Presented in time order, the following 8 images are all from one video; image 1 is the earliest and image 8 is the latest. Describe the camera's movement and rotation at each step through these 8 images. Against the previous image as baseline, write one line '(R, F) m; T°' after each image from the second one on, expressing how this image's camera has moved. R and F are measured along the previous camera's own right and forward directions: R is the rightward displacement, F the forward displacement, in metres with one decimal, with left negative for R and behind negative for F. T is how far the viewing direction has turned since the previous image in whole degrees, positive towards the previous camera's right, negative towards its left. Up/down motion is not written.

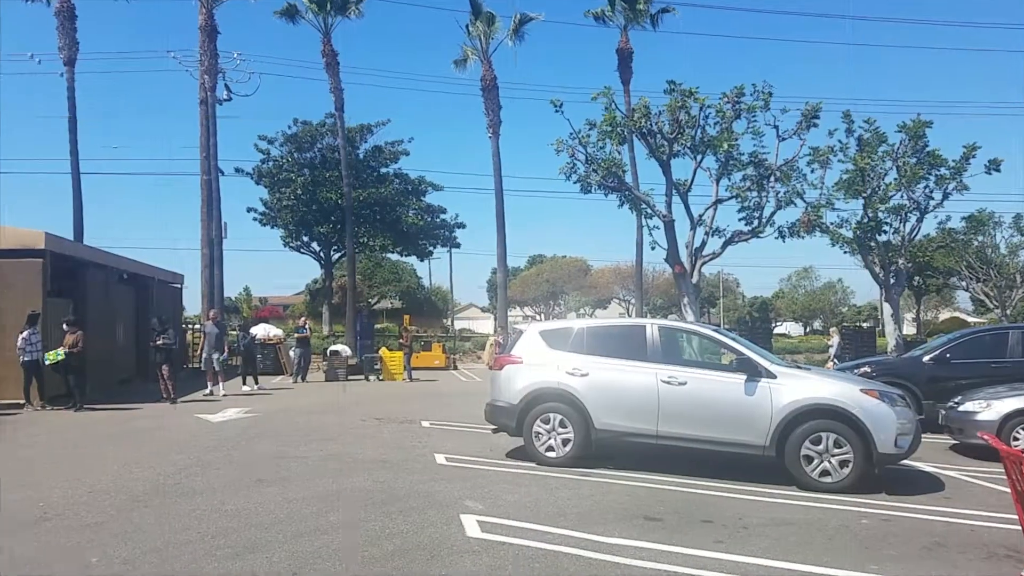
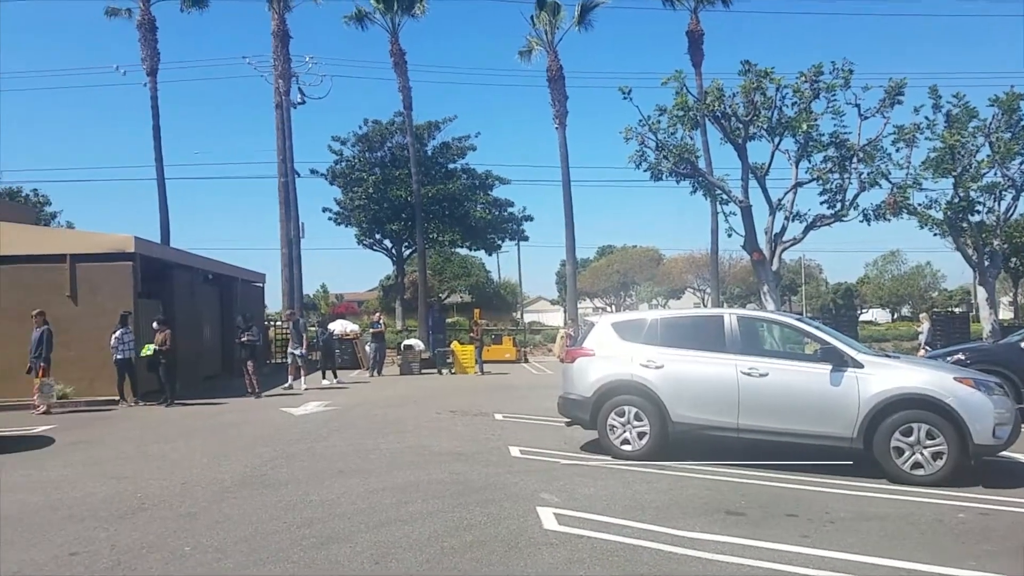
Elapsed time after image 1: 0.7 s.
(+0.2, 0.0) m; -6°
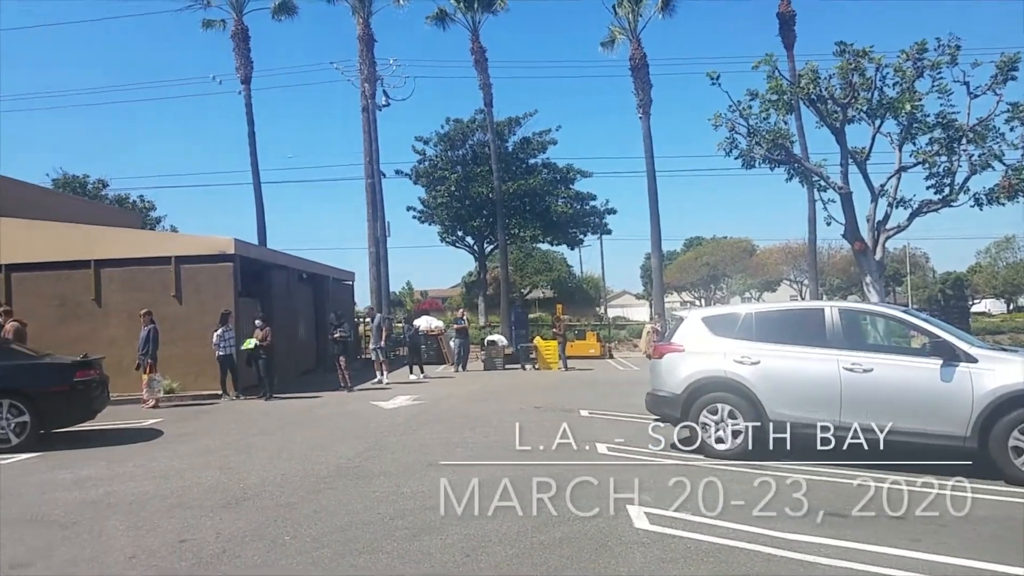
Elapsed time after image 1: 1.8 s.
(+0.4, +0.1) m; -7°
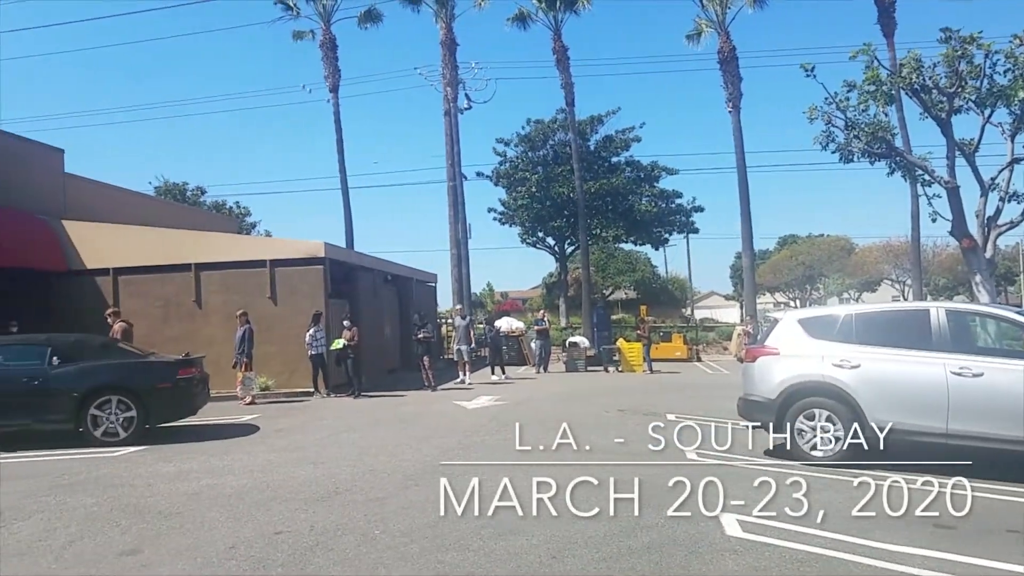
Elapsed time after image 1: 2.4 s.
(+0.3, +0.1) m; -7°
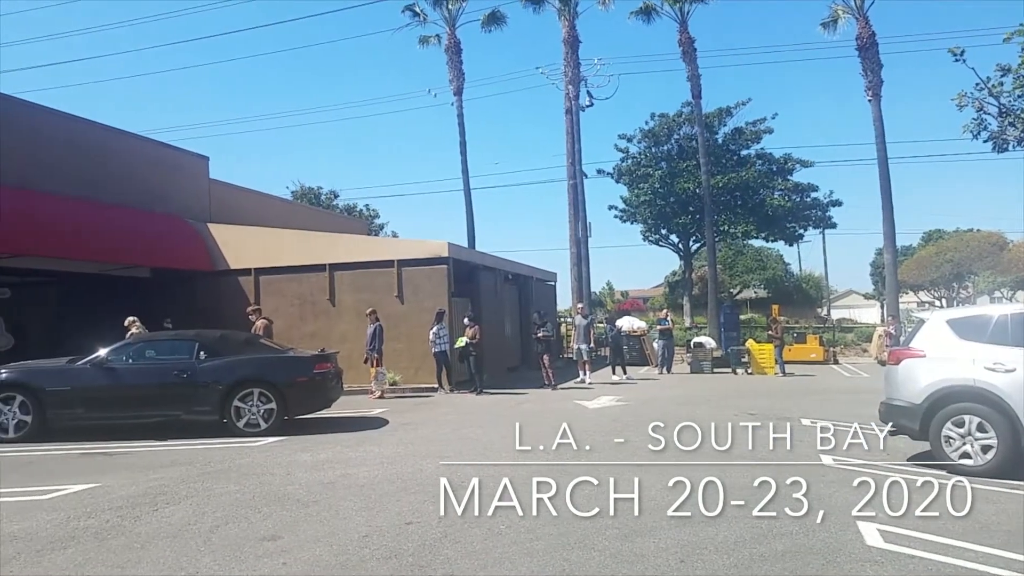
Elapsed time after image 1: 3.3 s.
(+0.2, +0.1) m; -9°
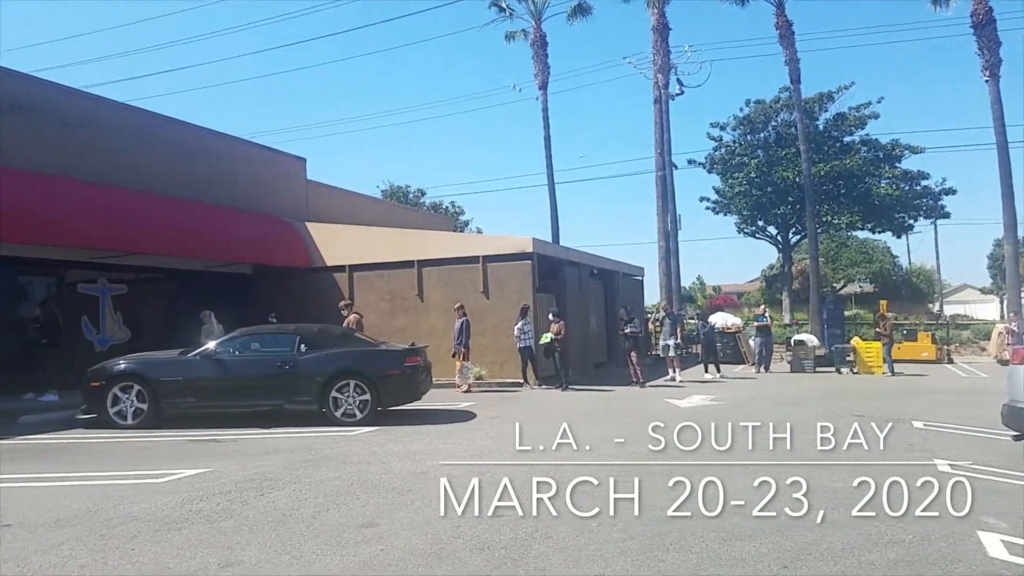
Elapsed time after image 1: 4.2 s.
(+0.5, +0.1) m; -8°
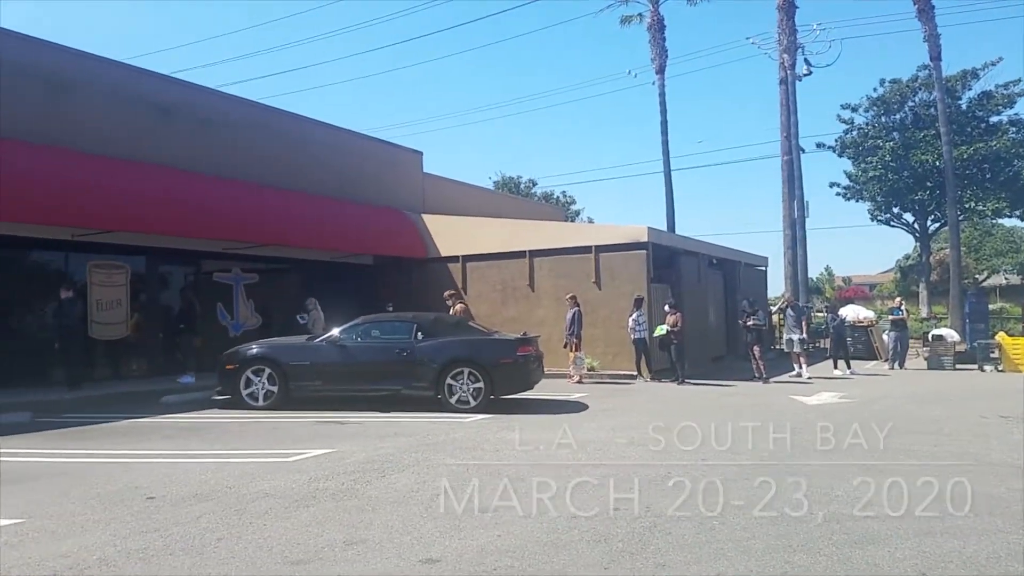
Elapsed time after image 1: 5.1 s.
(+0.2, +0.1) m; -9°
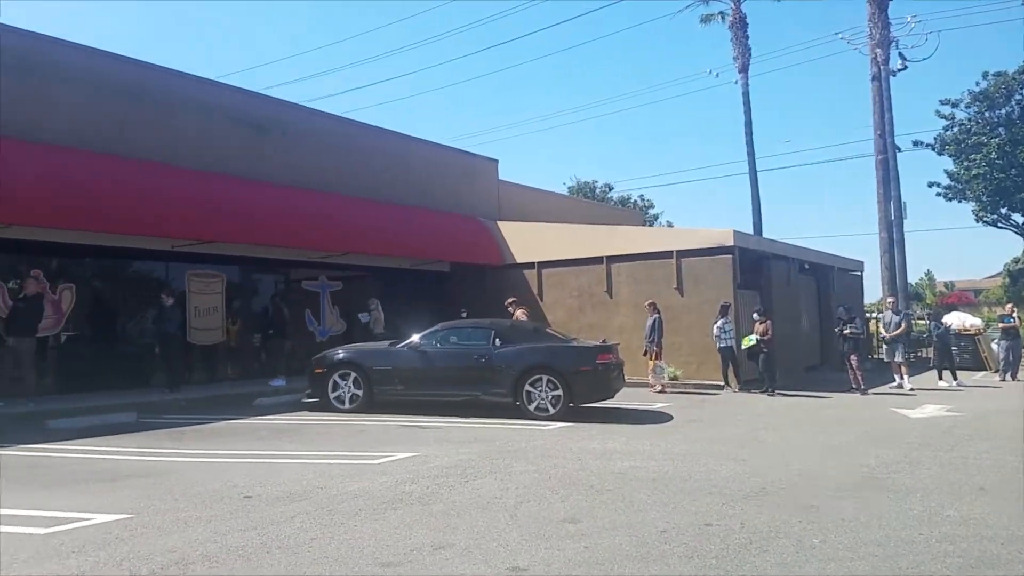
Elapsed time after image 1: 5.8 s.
(+0.4, +0.1) m; -7°
